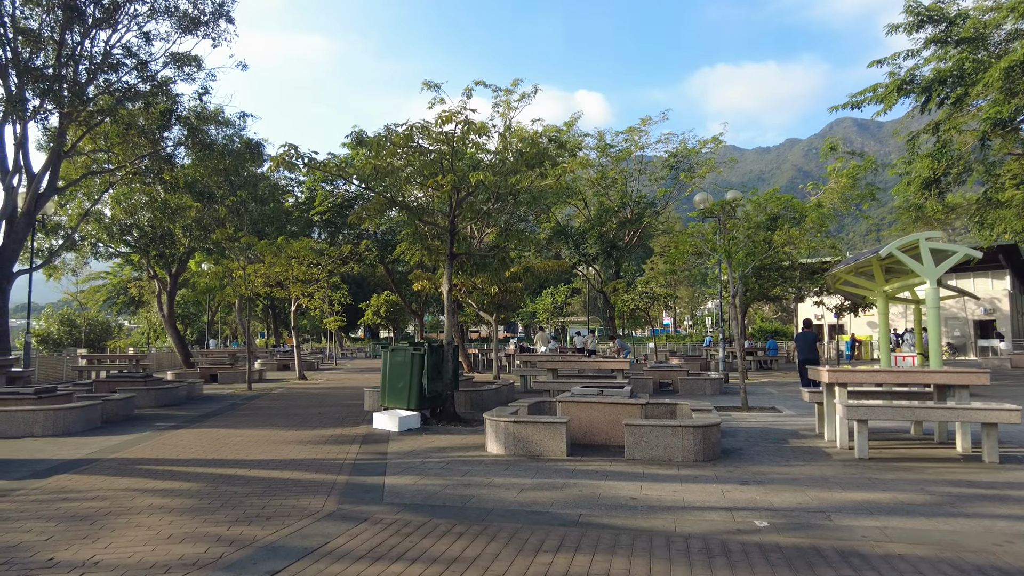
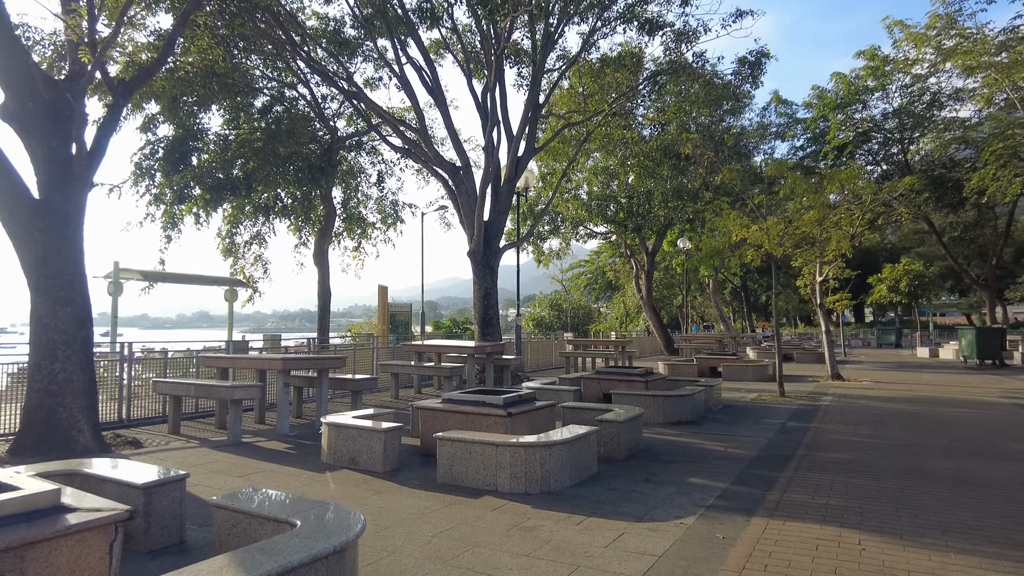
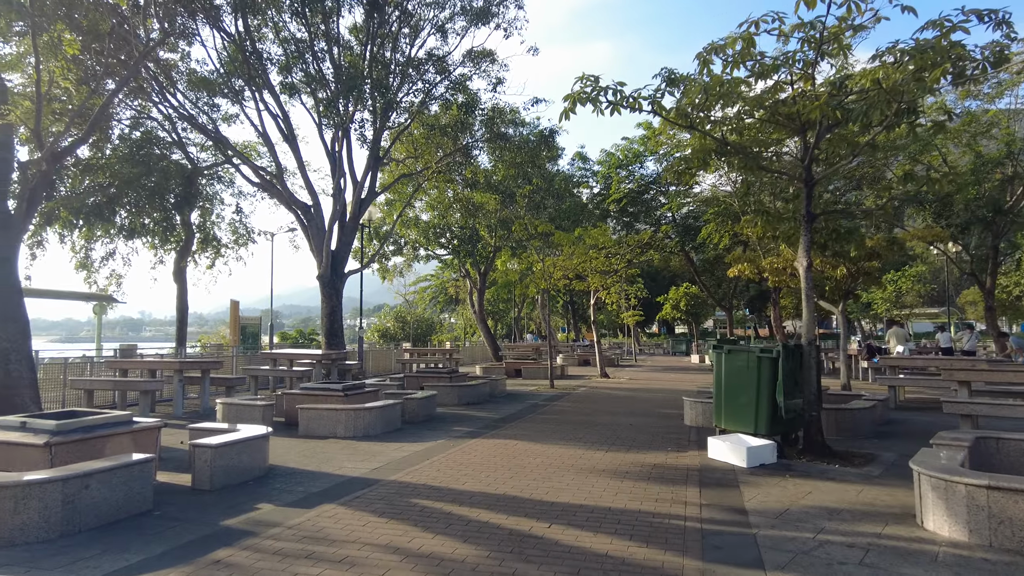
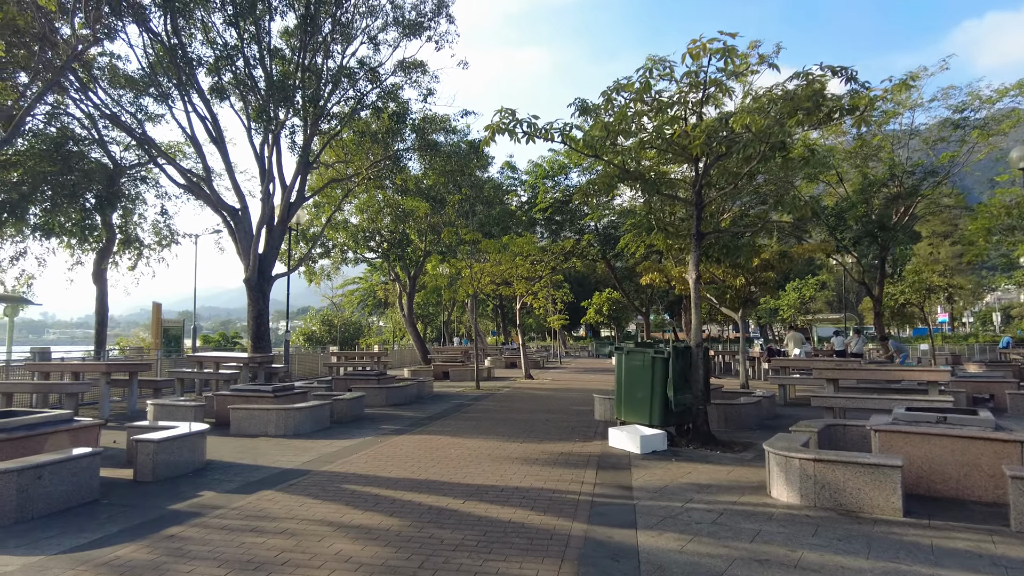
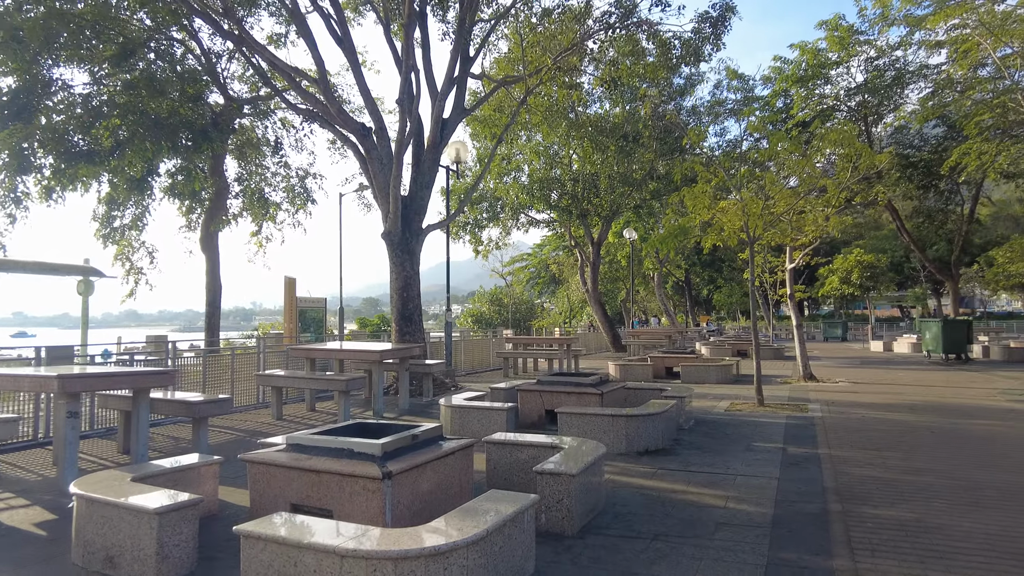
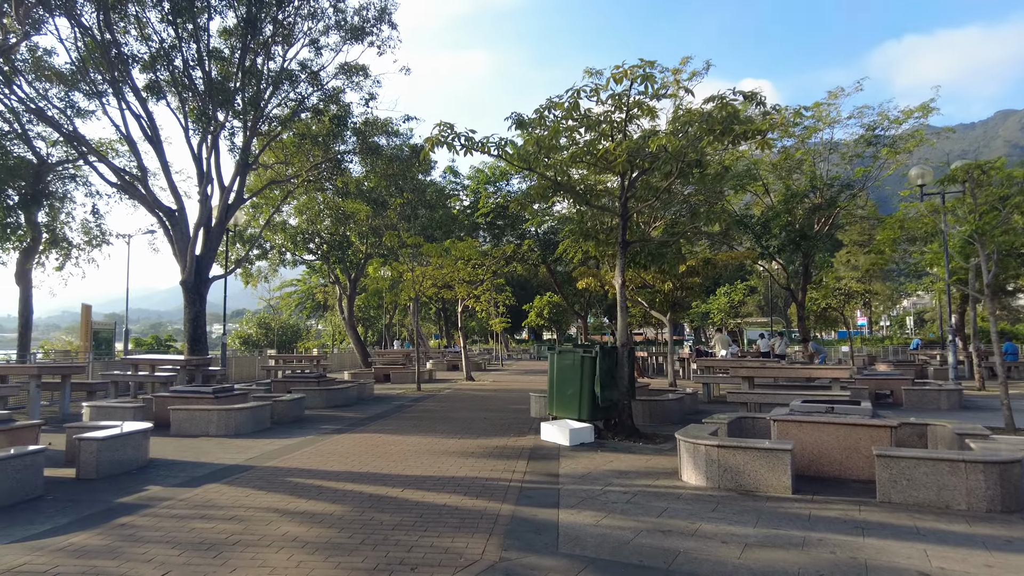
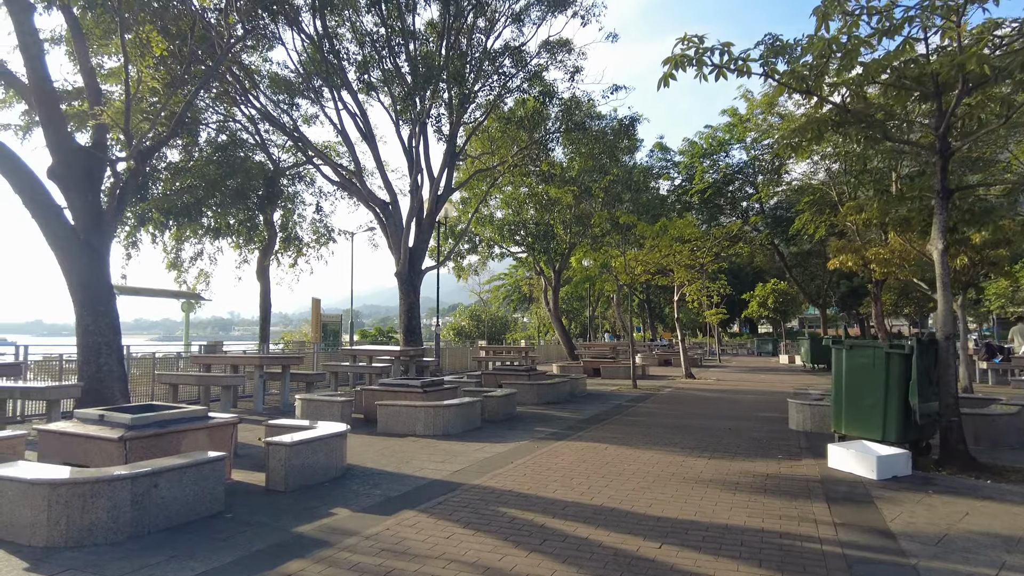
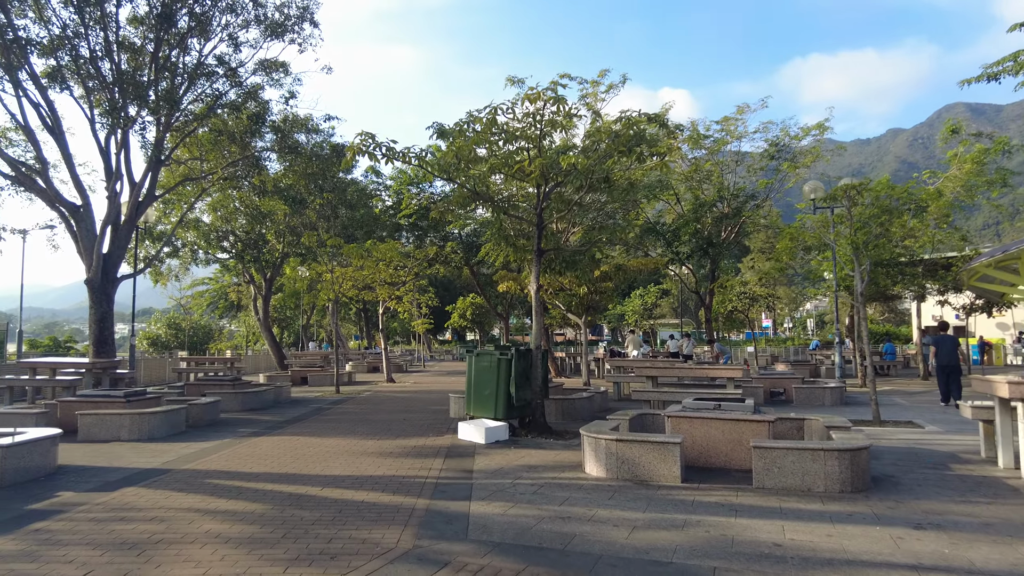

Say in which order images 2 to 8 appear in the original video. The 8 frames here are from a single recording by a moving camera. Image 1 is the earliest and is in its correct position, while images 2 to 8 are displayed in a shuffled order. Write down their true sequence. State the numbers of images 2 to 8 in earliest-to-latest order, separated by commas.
8, 6, 4, 3, 7, 2, 5
